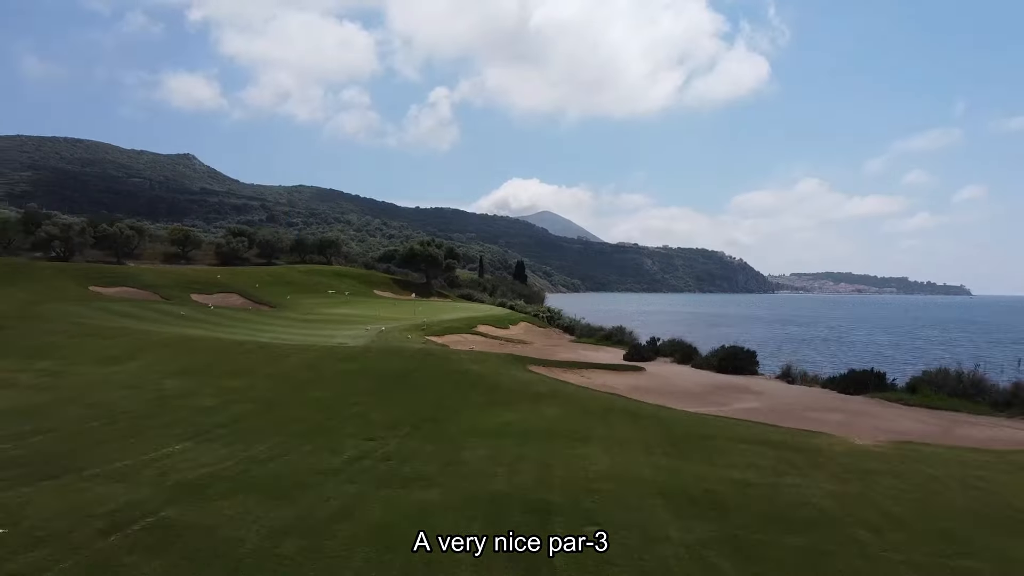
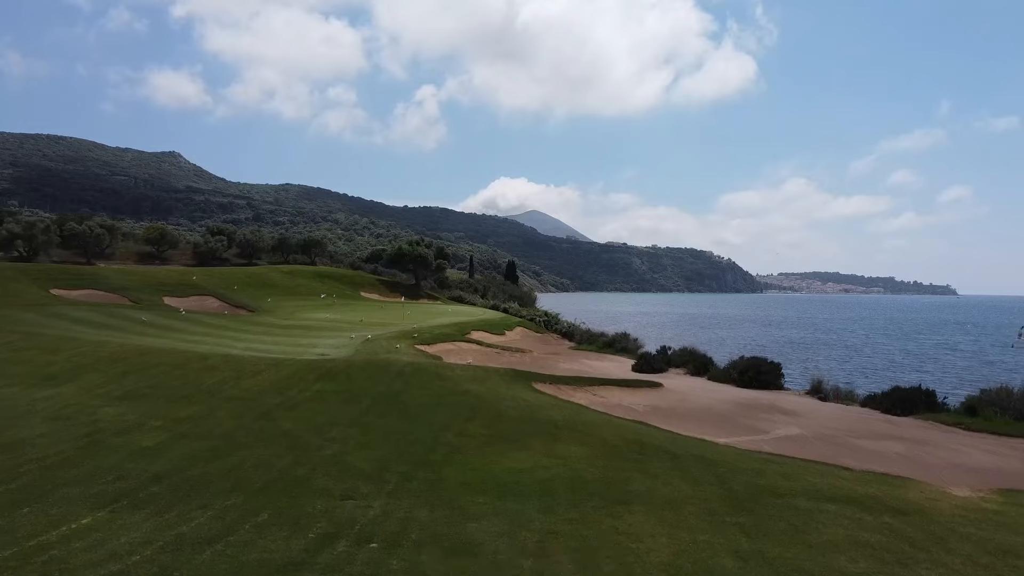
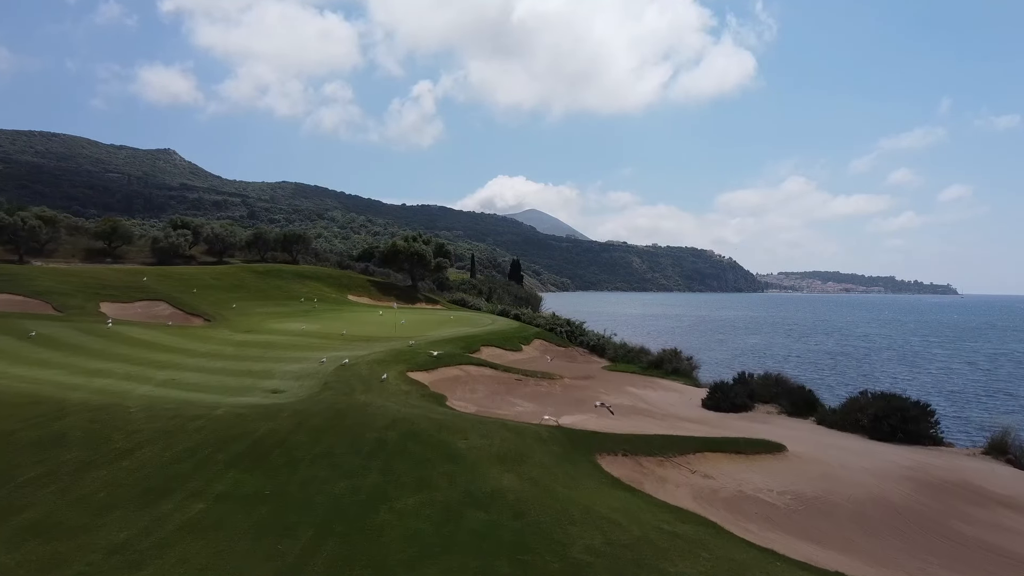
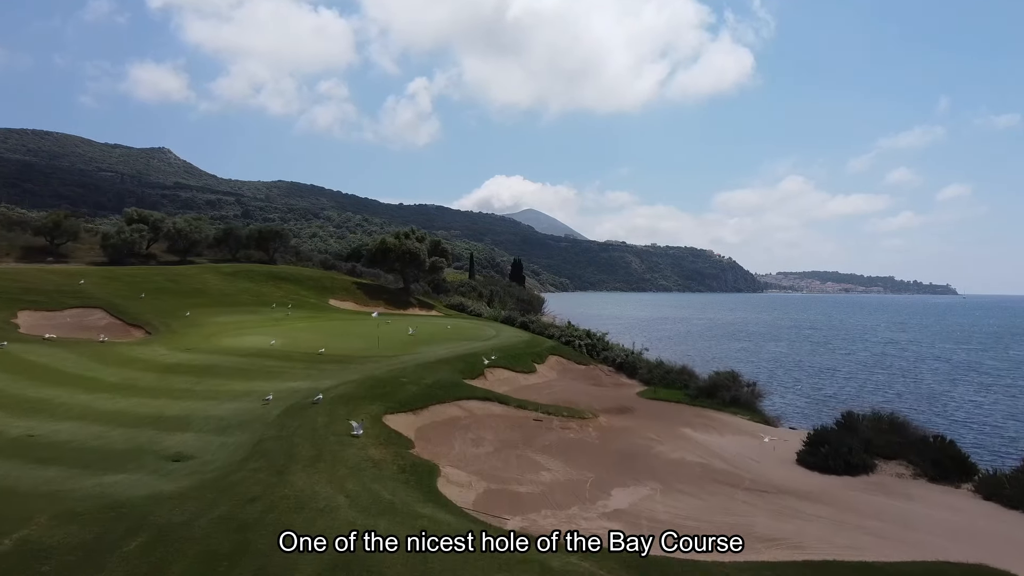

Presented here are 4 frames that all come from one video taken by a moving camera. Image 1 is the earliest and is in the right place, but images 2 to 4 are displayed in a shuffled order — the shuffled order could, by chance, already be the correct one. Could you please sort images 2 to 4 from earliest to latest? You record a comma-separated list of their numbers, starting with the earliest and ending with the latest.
2, 3, 4
